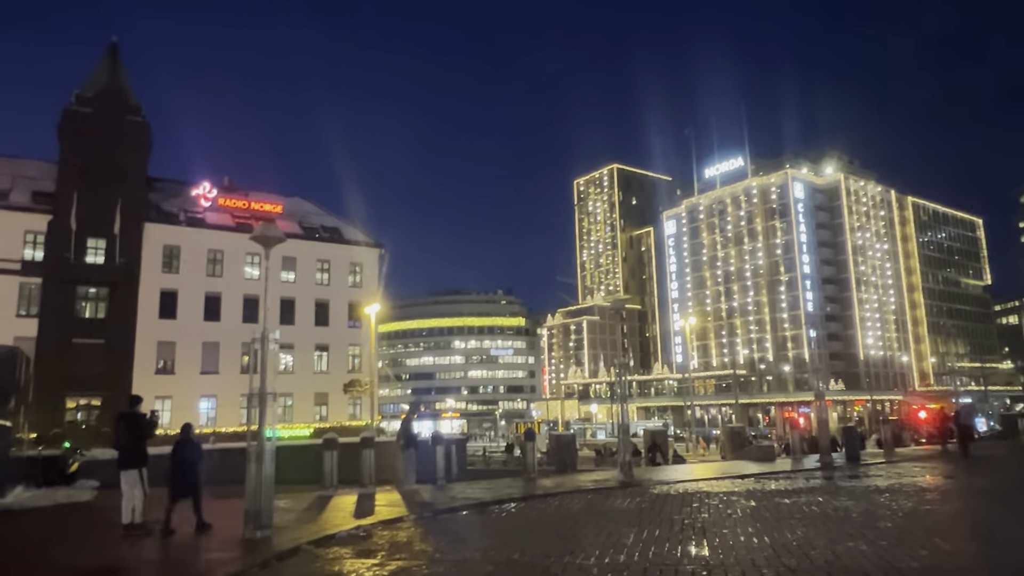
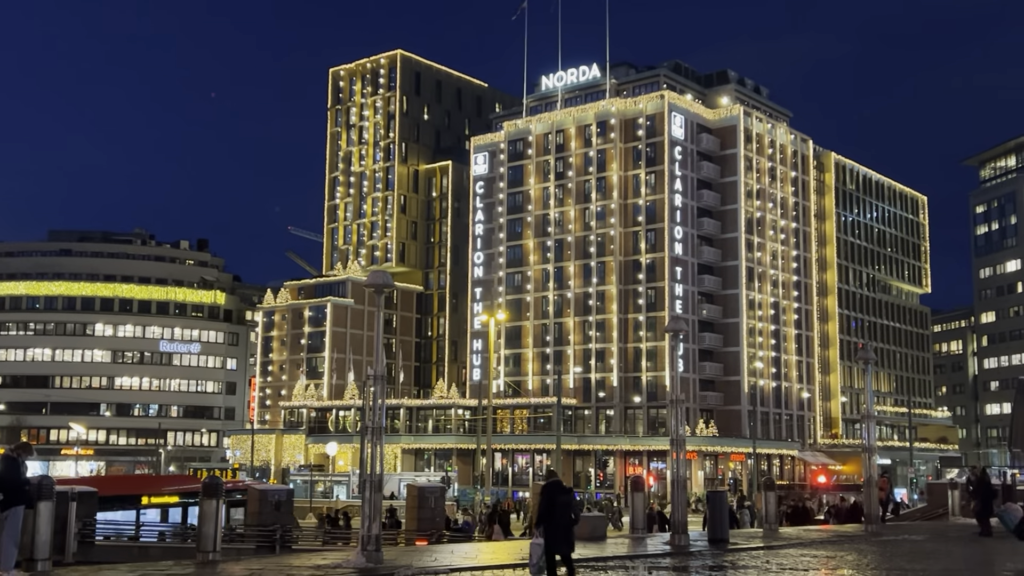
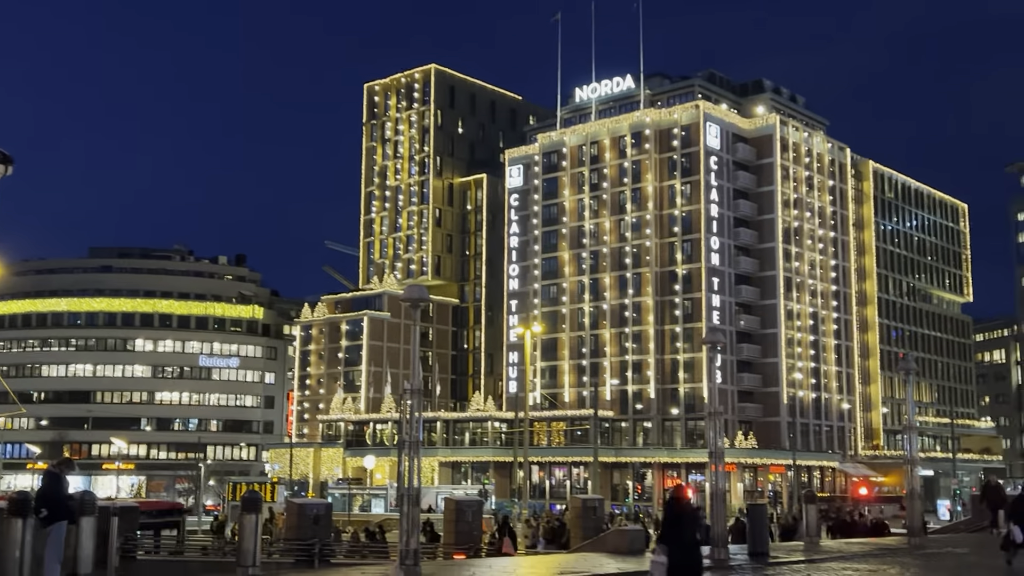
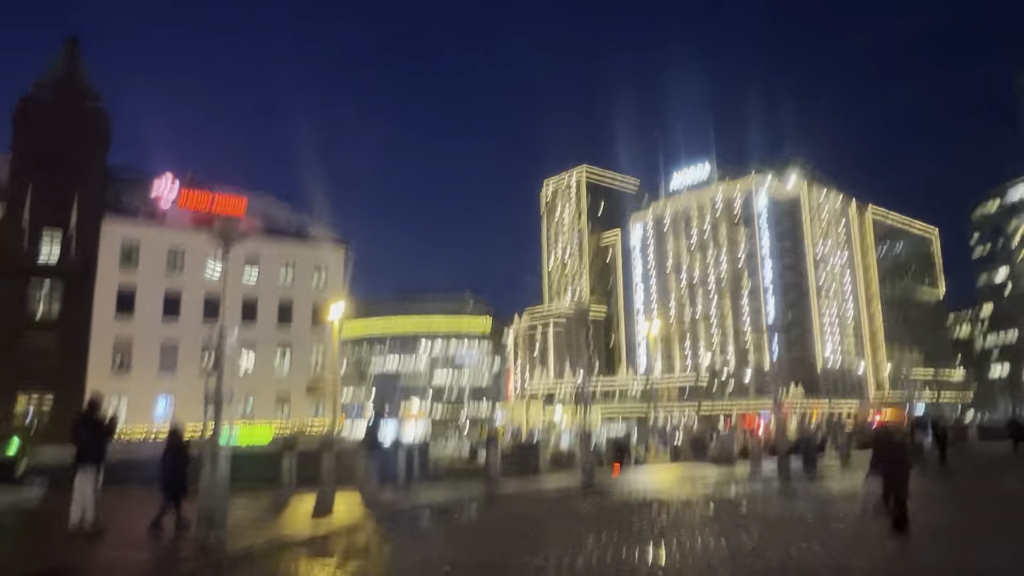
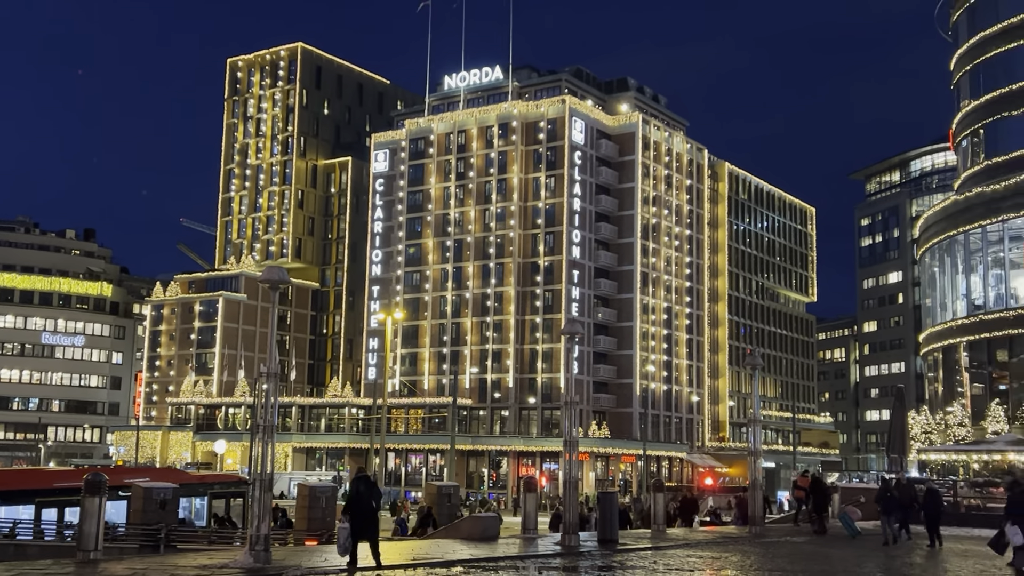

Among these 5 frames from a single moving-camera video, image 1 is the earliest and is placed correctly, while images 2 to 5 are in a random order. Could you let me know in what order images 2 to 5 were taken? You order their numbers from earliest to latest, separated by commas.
4, 3, 2, 5
